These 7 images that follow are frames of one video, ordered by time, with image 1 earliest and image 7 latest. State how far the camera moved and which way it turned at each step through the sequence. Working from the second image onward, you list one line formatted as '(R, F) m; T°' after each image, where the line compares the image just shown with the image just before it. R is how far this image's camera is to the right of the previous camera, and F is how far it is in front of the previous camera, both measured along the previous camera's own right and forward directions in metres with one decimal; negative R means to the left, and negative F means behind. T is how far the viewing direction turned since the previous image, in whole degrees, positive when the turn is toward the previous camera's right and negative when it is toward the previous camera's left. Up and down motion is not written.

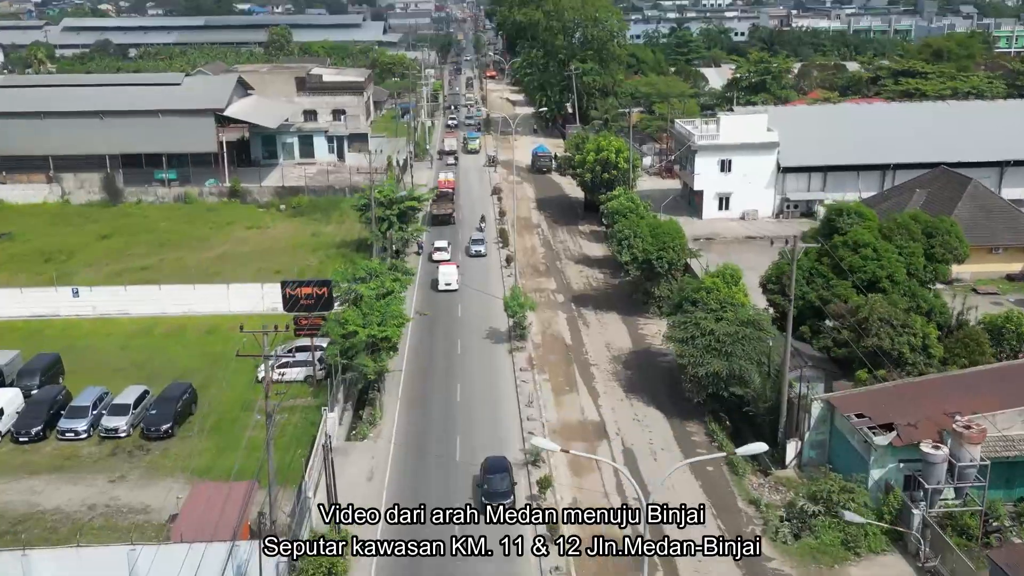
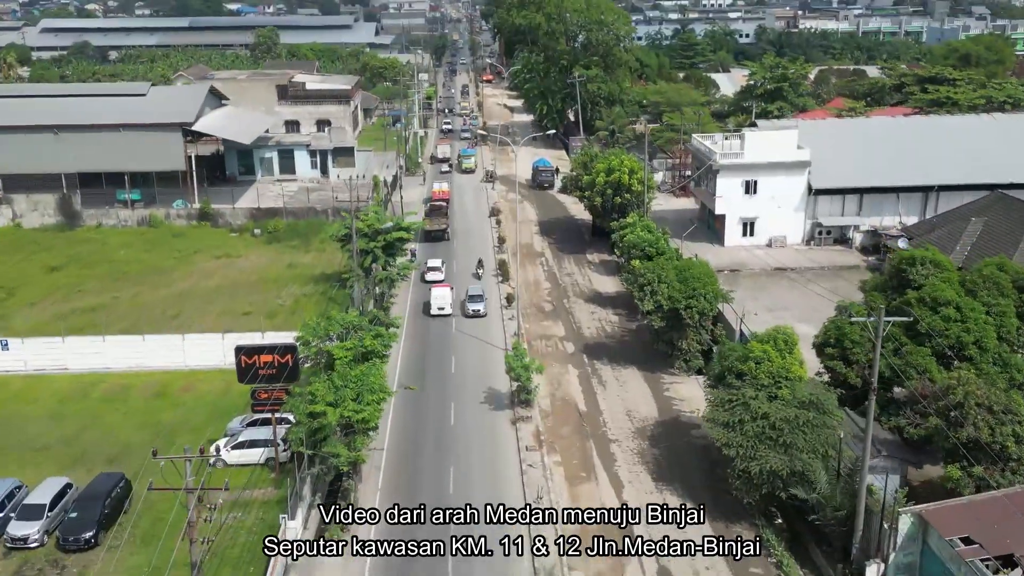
(-0.3, +6.5) m; 0°
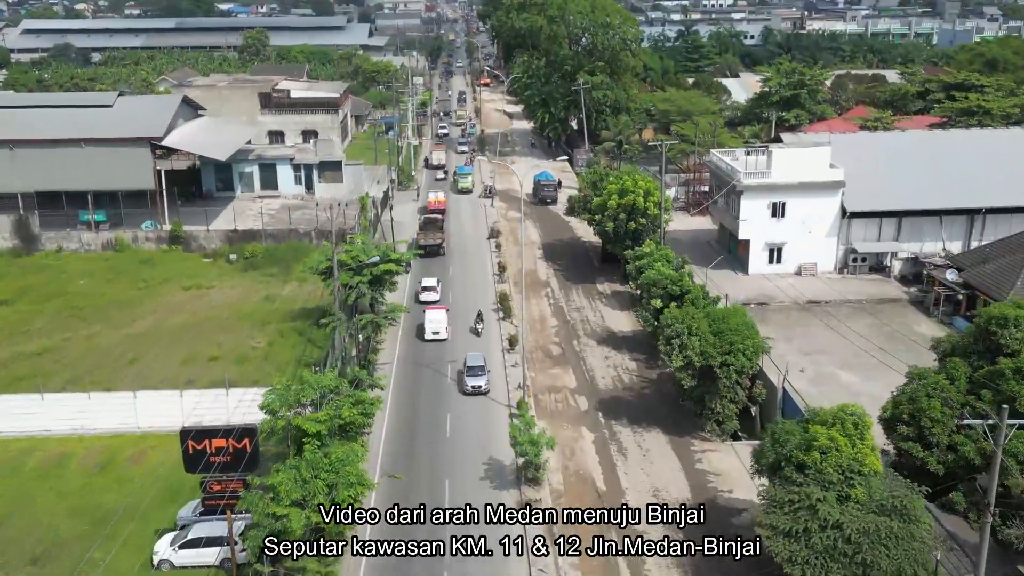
(-0.4, +5.5) m; 0°
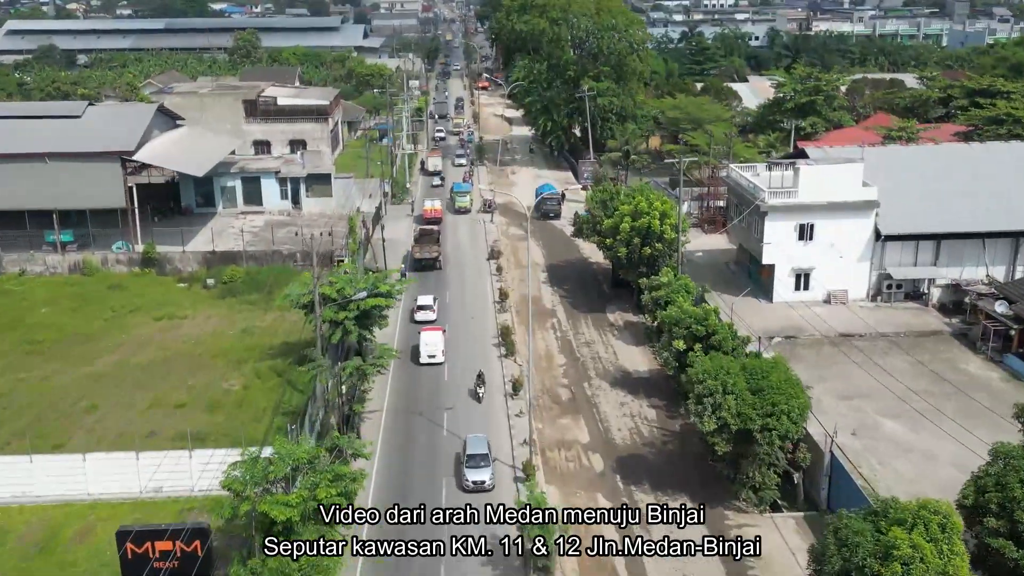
(-0.3, +4.4) m; 0°
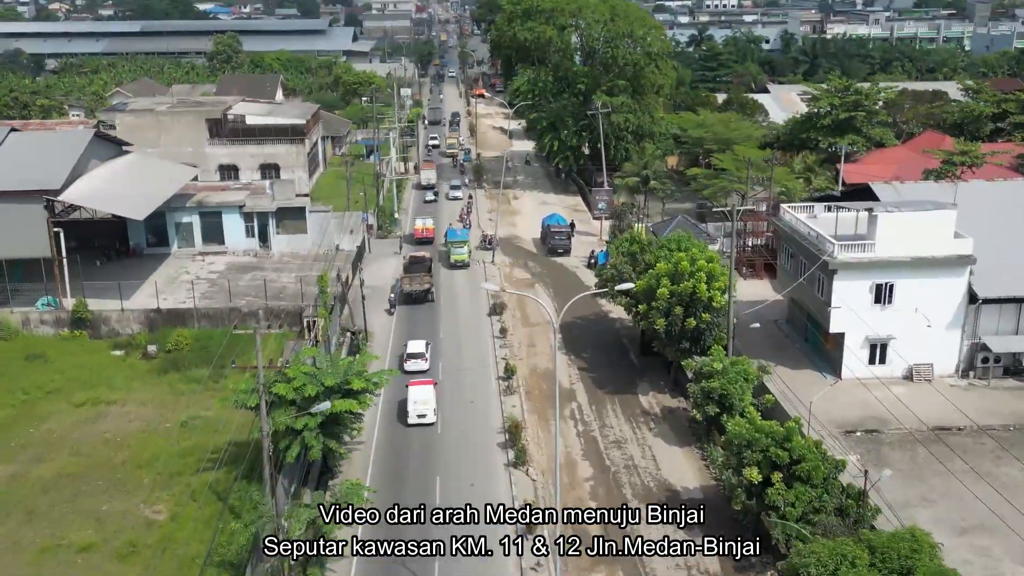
(-0.7, +9.0) m; 0°
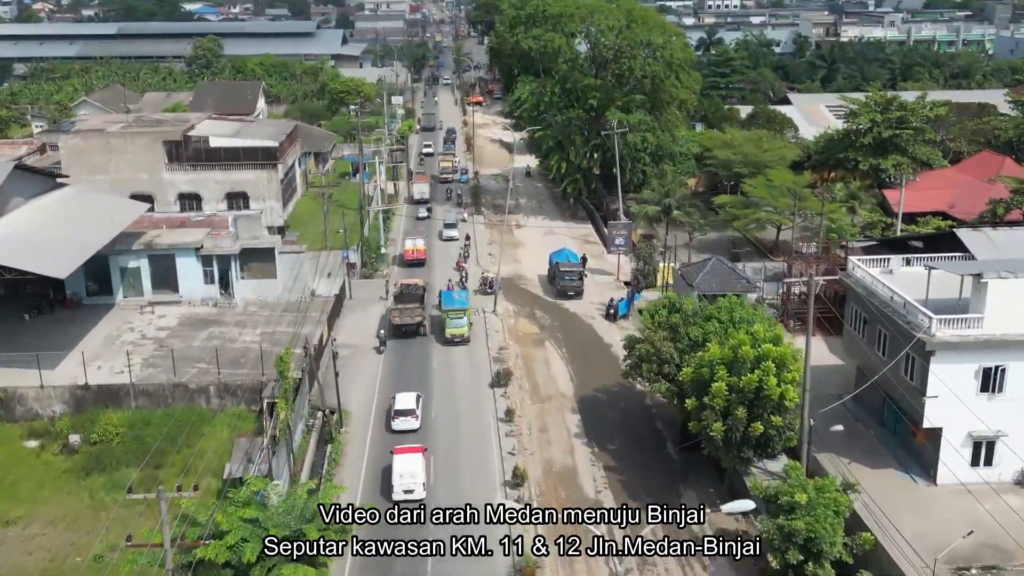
(-0.6, +8.0) m; 0°
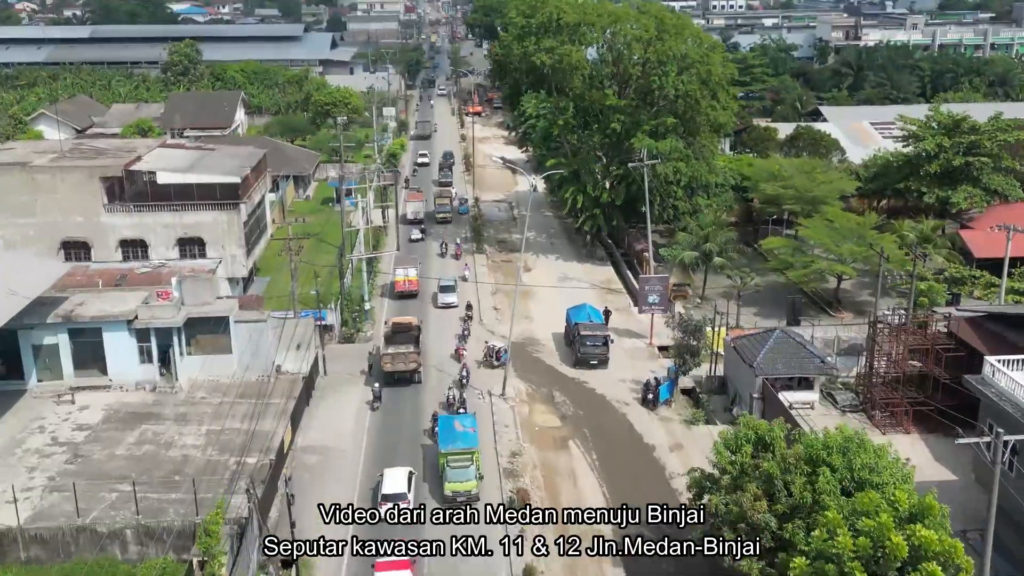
(-0.8, +9.2) m; 0°
